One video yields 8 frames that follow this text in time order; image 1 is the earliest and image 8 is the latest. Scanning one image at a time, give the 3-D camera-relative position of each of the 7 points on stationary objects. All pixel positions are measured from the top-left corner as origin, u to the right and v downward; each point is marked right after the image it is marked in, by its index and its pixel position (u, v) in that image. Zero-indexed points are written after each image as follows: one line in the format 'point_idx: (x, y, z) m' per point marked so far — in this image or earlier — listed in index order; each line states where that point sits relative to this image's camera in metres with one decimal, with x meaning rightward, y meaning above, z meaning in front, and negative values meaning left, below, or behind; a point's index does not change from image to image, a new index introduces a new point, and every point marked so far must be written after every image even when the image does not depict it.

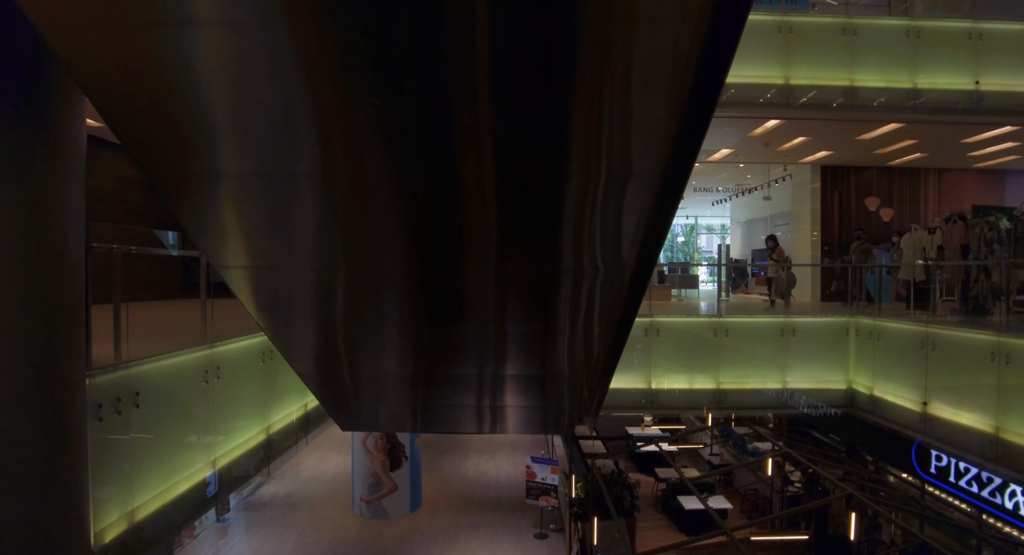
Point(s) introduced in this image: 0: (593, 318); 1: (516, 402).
0: (+0.6, -0.3, +4.2) m
1: (0.0, -1.2, +5.2) m
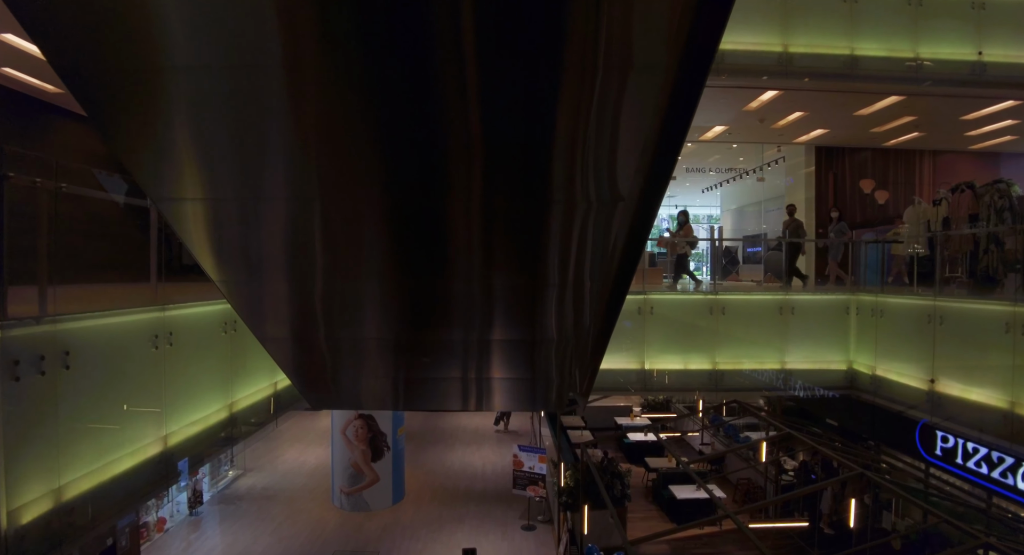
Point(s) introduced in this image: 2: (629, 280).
0: (+0.5, 0.0, +3.8) m
1: (-0.1, -0.8, +4.8) m
2: (+0.8, -0.1, +3.8) m
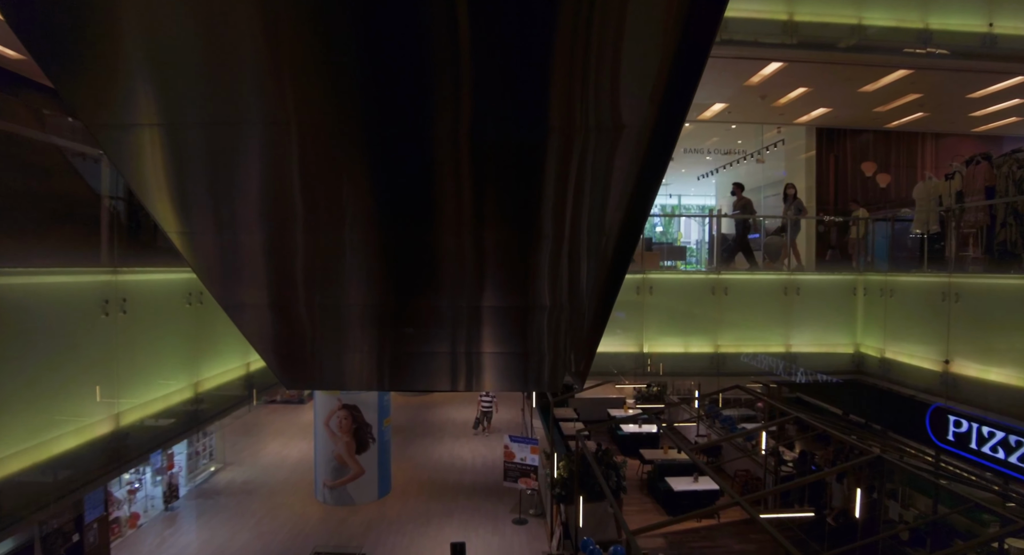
0: (+0.4, +0.3, +3.4) m
1: (-0.1, -0.6, +4.4) m
2: (+0.7, +0.2, +3.4) m
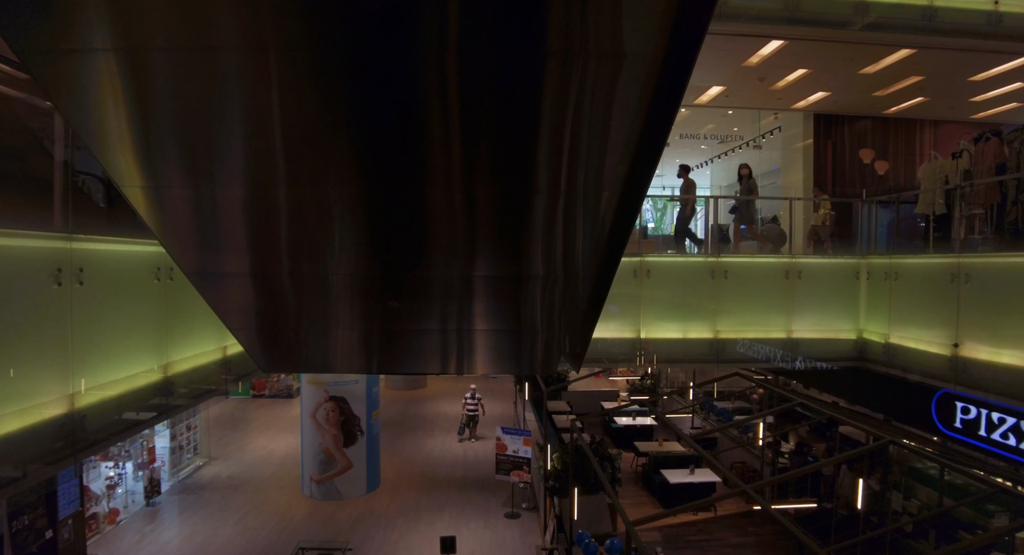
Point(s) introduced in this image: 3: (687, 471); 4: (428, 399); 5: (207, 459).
0: (+0.4, +0.5, +3.2) m
1: (-0.2, -0.4, +4.1) m
2: (+0.7, +0.4, +3.2) m
3: (+3.3, -3.7, +10.3) m
4: (-2.7, -3.9, +17.2) m
5: (-7.2, -4.3, +12.9) m
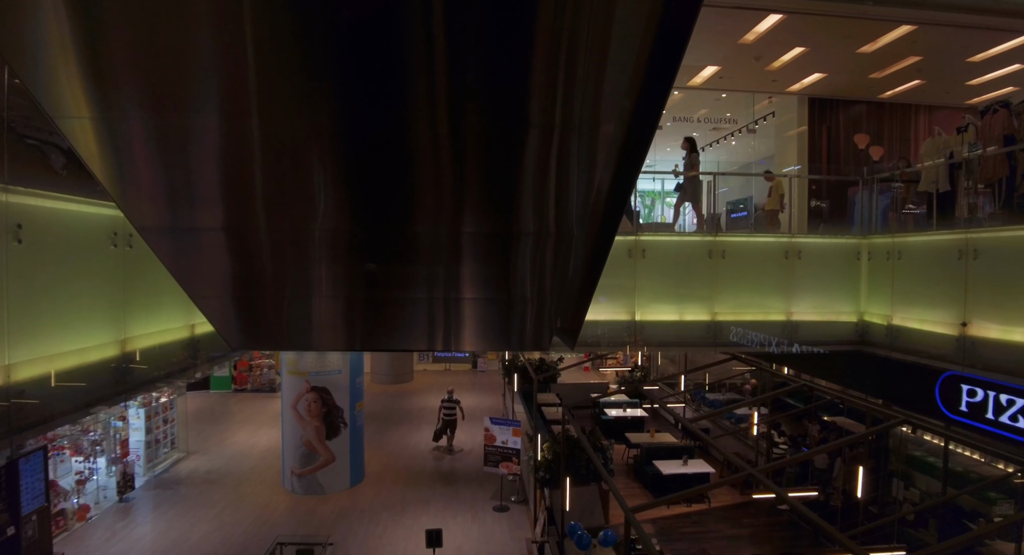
0: (+0.3, +0.7, +2.9) m
1: (-0.3, -0.1, +3.8) m
2: (+0.7, +0.6, +2.9) m
3: (+3.1, -3.4, +10.1) m
4: (-3.1, -3.6, +16.8) m
5: (-7.4, -4.0, +12.4) m
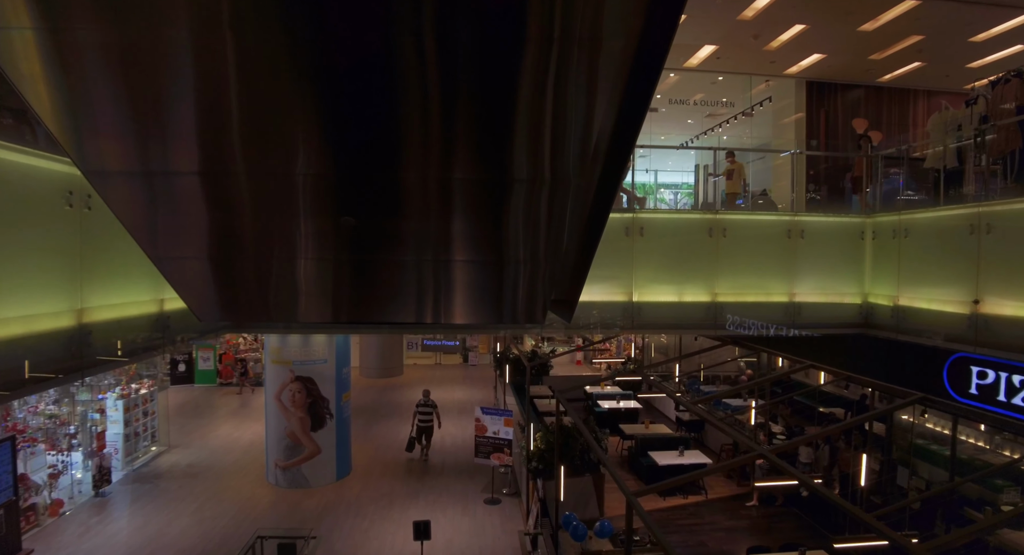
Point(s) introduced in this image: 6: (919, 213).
0: (+0.3, +0.9, +2.6) m
1: (-0.3, +0.1, +3.5) m
2: (+0.6, +0.8, +2.6) m
3: (+3.0, -3.2, +9.8) m
4: (-3.3, -3.3, +16.5) m
5: (-7.6, -3.8, +12.0) m
6: (+4.7, +0.7, +6.3) m
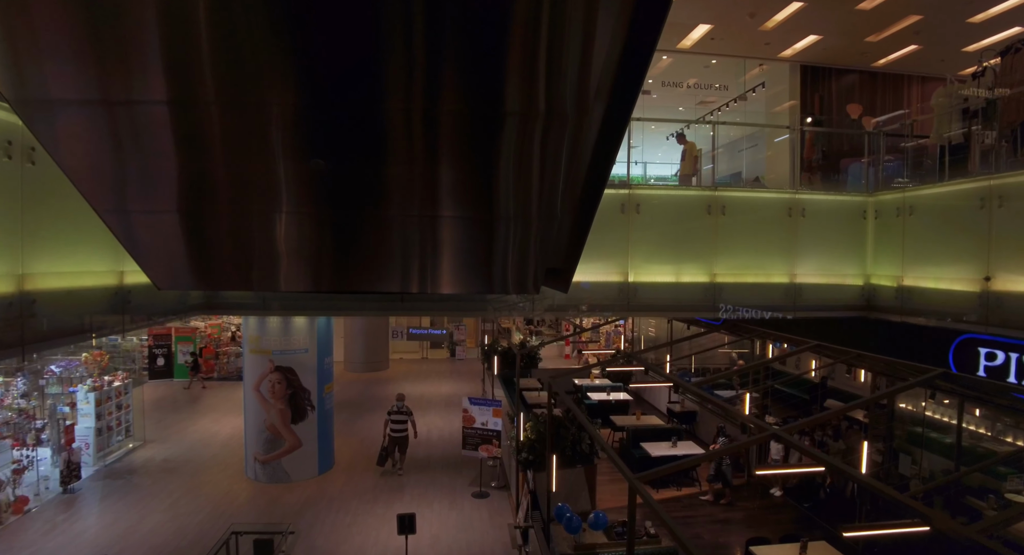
0: (+0.3, +1.1, +2.3) m
1: (-0.4, +0.3, +3.2) m
2: (+0.6, +1.1, +2.3) m
3: (+2.8, -2.9, +9.6) m
4: (-3.6, -3.1, +16.1) m
5: (-7.9, -3.5, +11.6) m
6: (+4.6, +0.9, +6.1) m
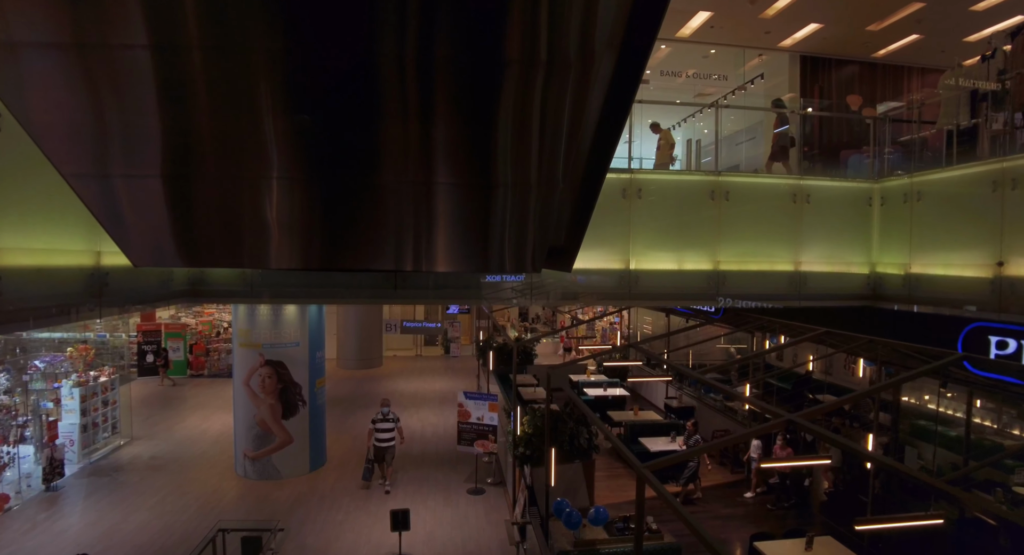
0: (+0.3, +1.3, +2.1) m
1: (-0.4, +0.5, +3.0) m
2: (+0.6, +1.2, +2.1) m
3: (+2.7, -2.8, +9.4) m
4: (-3.8, -2.9, +15.9) m
5: (-8.0, -3.4, +11.3) m
6: (+4.6, +1.1, +6.0) m
